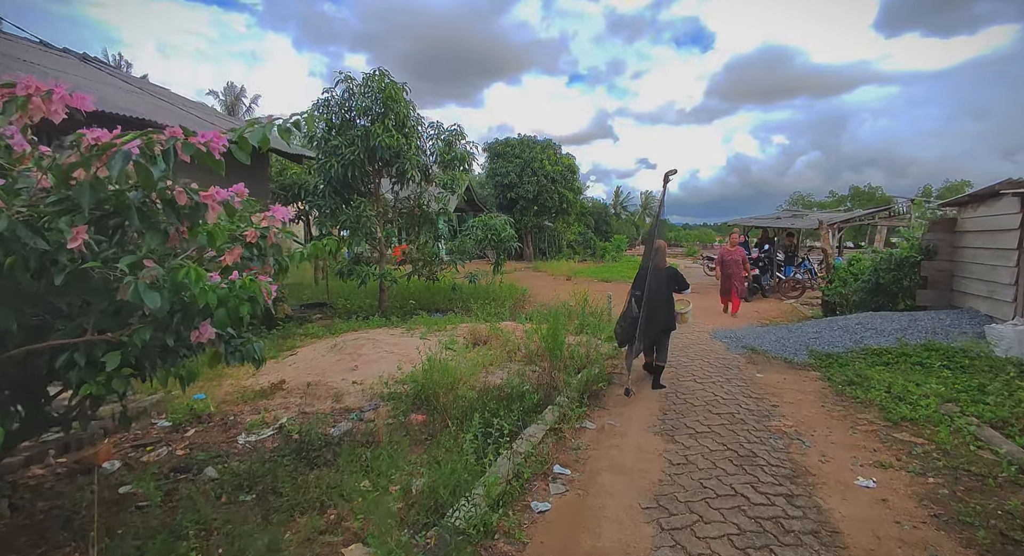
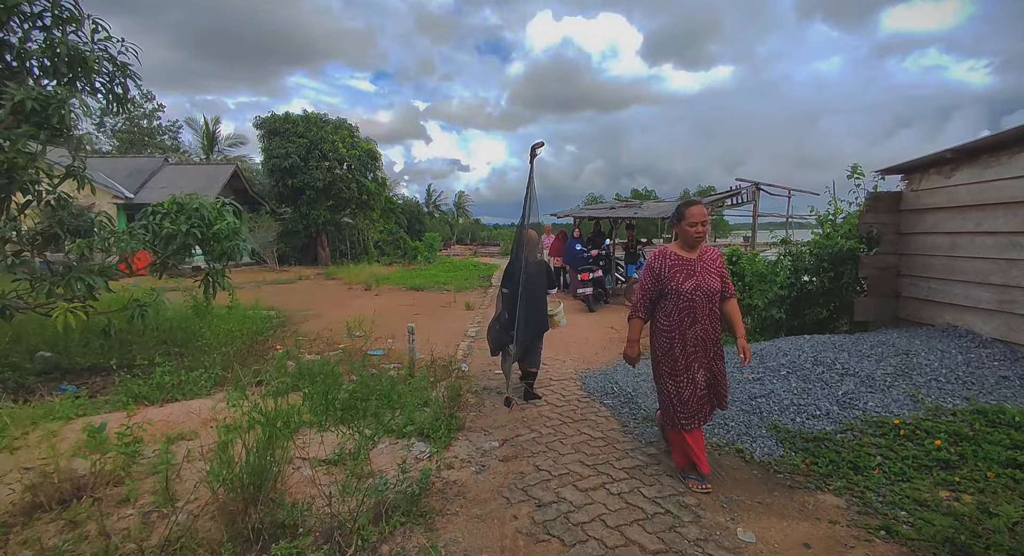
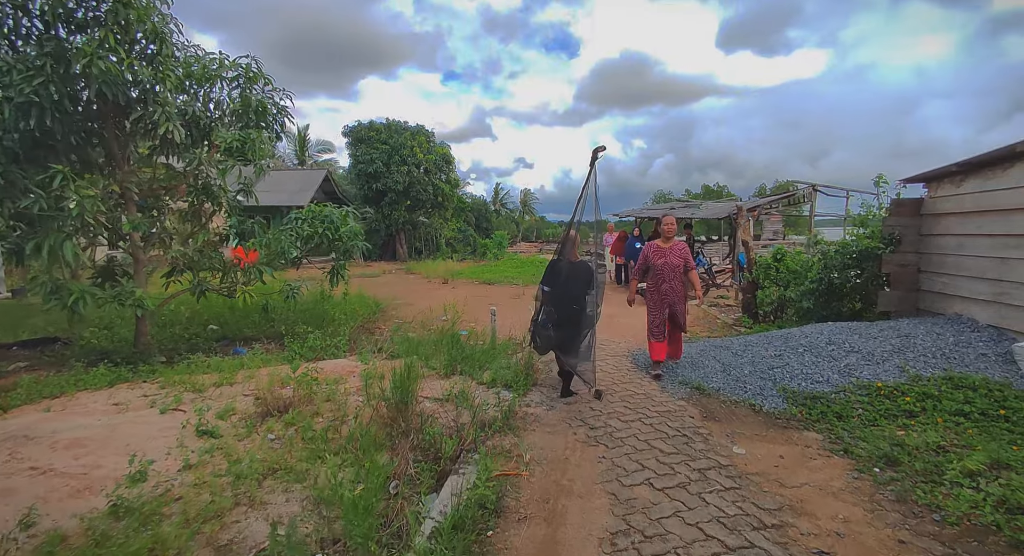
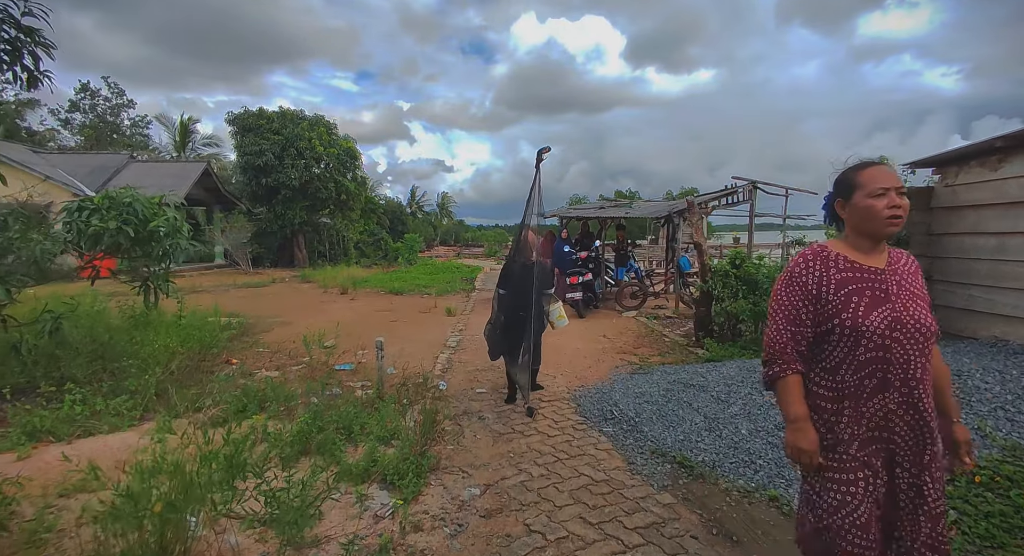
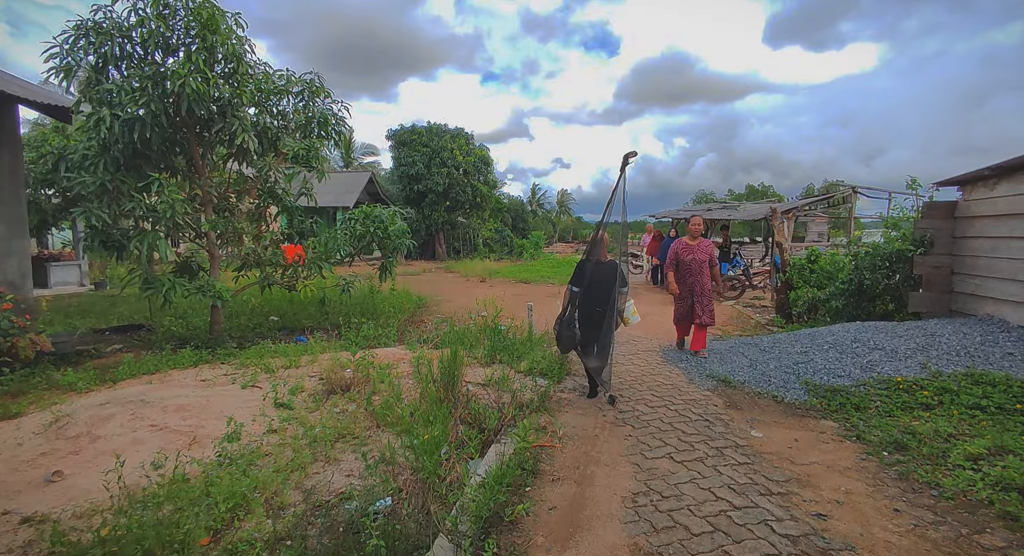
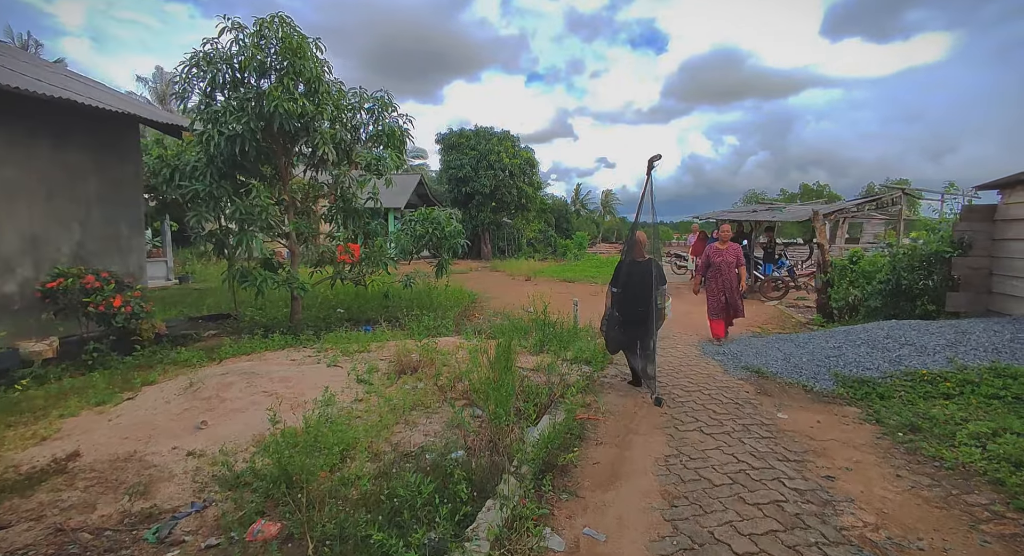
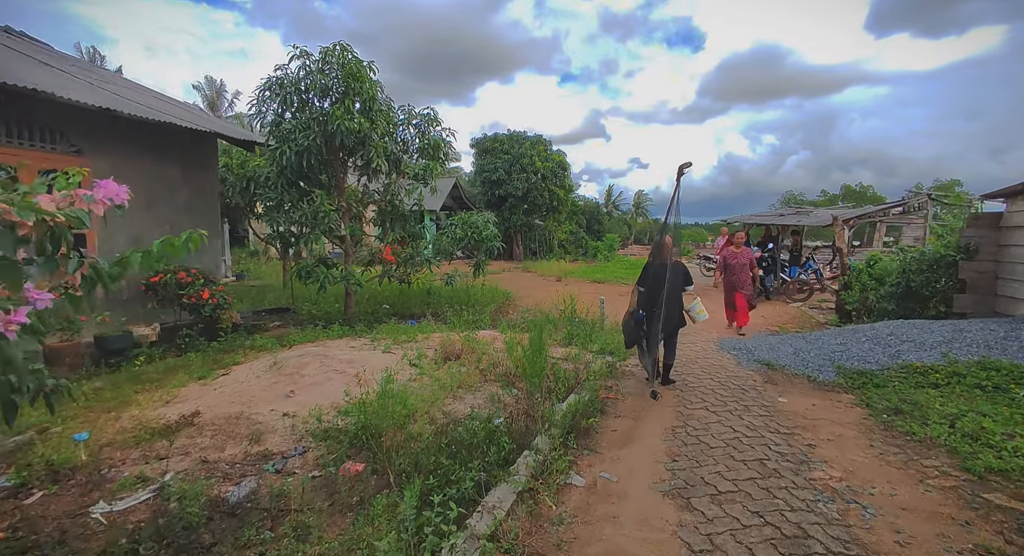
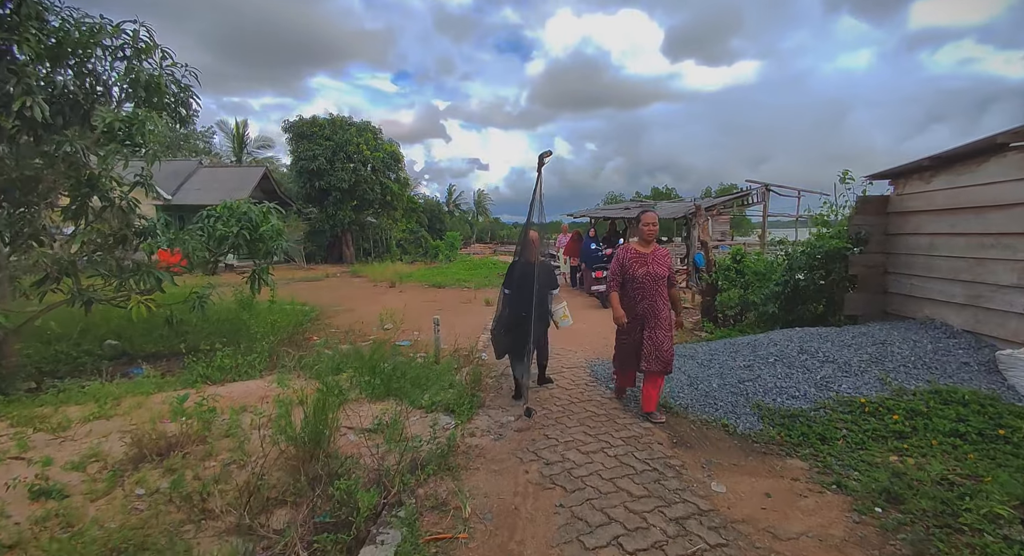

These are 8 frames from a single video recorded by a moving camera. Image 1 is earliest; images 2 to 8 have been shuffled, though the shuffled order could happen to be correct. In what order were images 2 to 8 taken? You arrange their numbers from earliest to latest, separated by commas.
7, 6, 5, 3, 8, 2, 4
